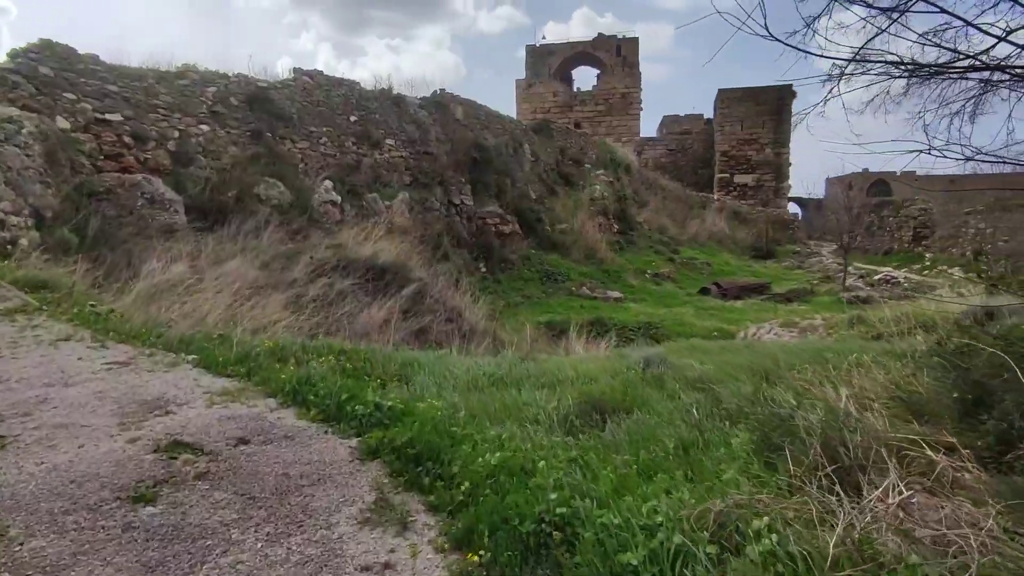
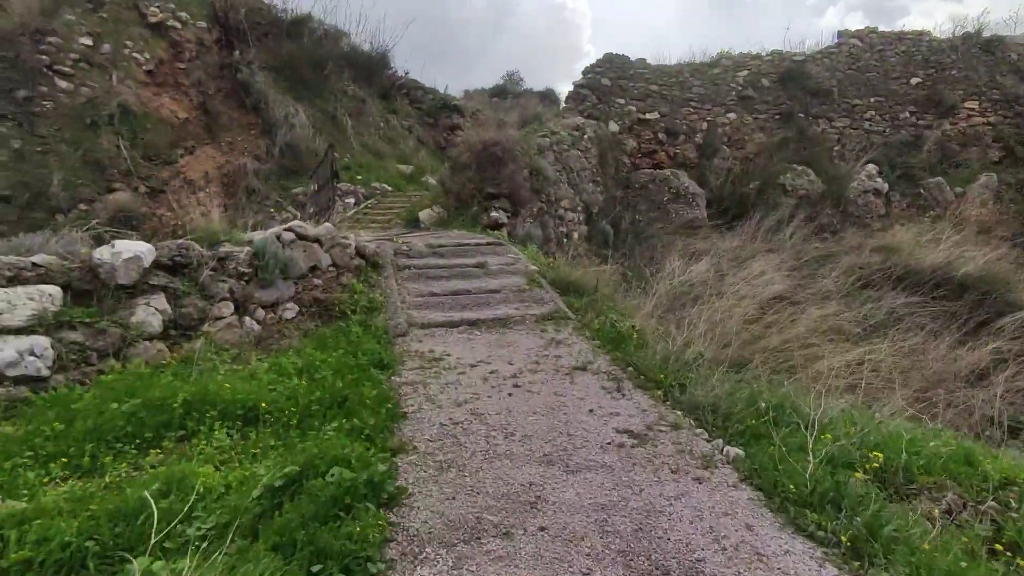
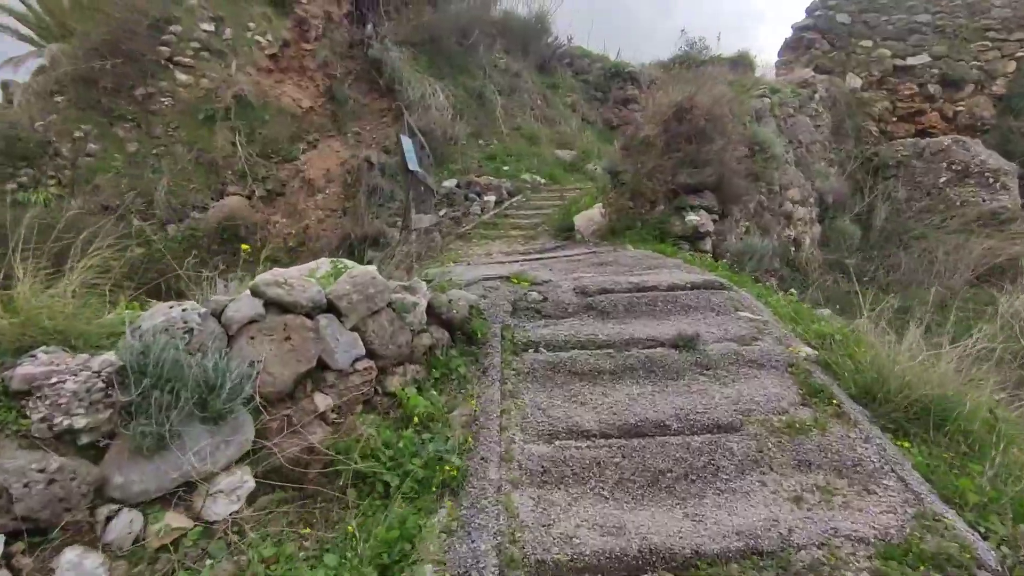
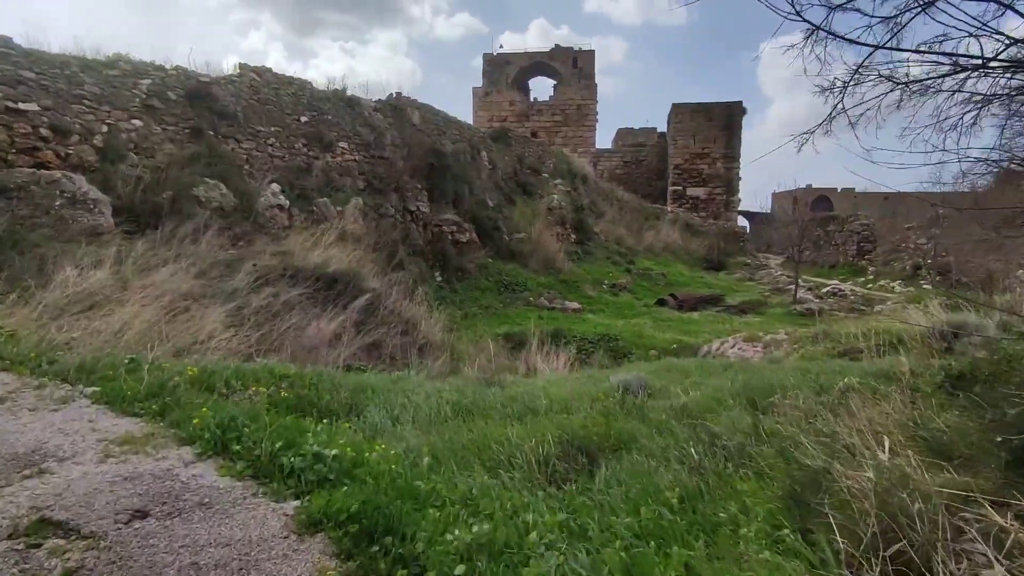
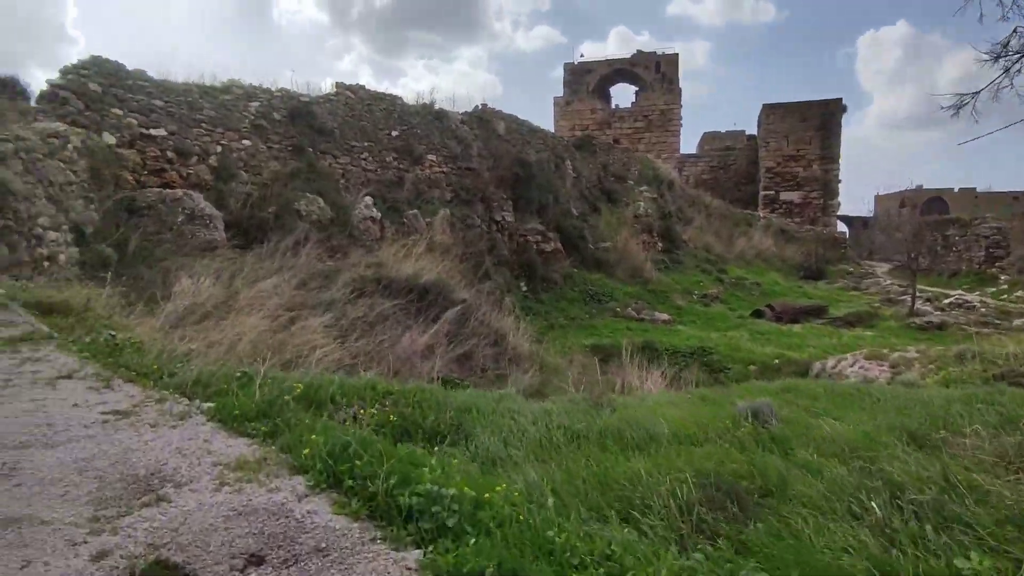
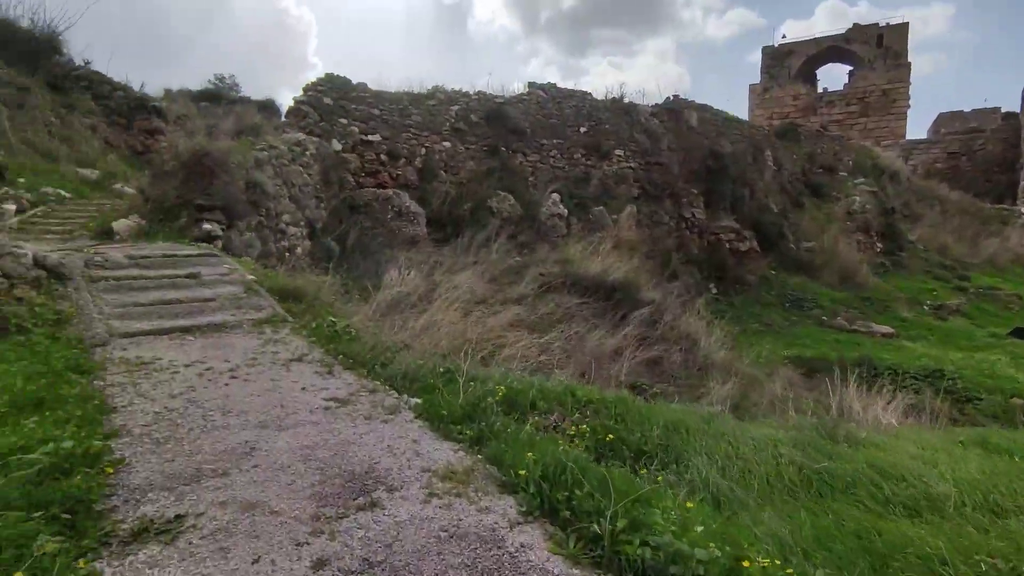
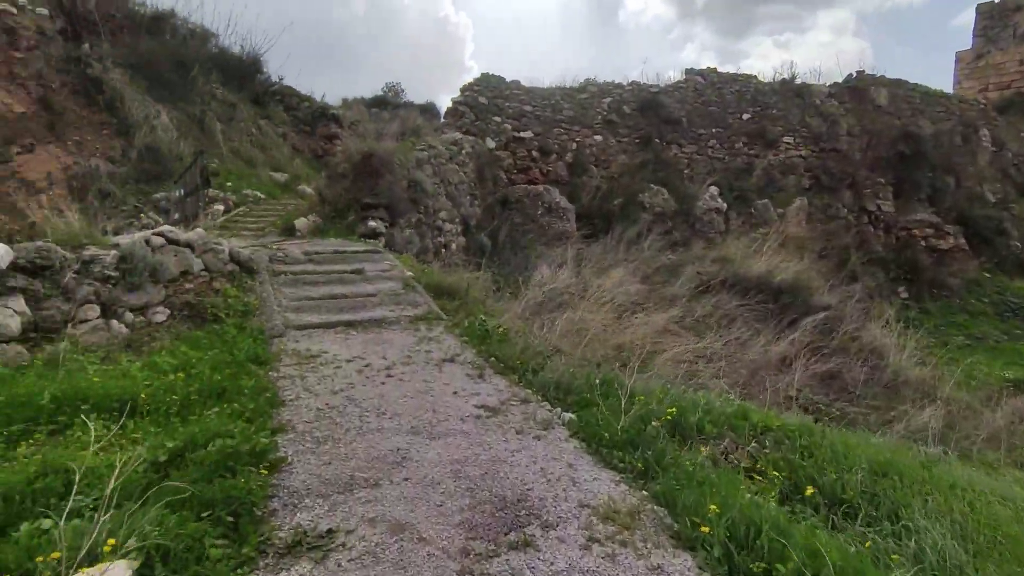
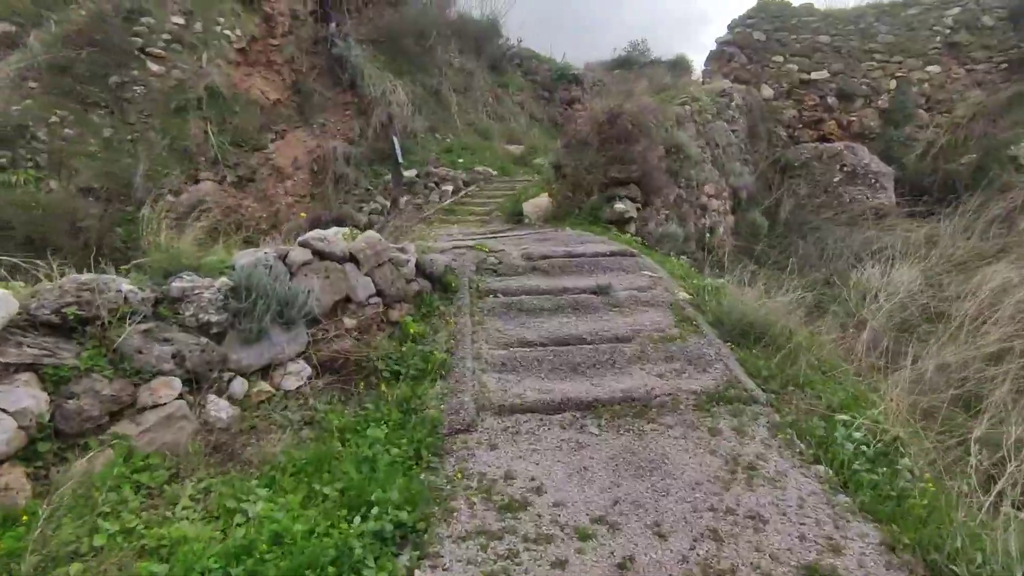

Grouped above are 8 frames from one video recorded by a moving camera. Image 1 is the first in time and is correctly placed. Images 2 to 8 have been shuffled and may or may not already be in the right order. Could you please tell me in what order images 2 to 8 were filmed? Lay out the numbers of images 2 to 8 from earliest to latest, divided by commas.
4, 5, 6, 7, 2, 8, 3
